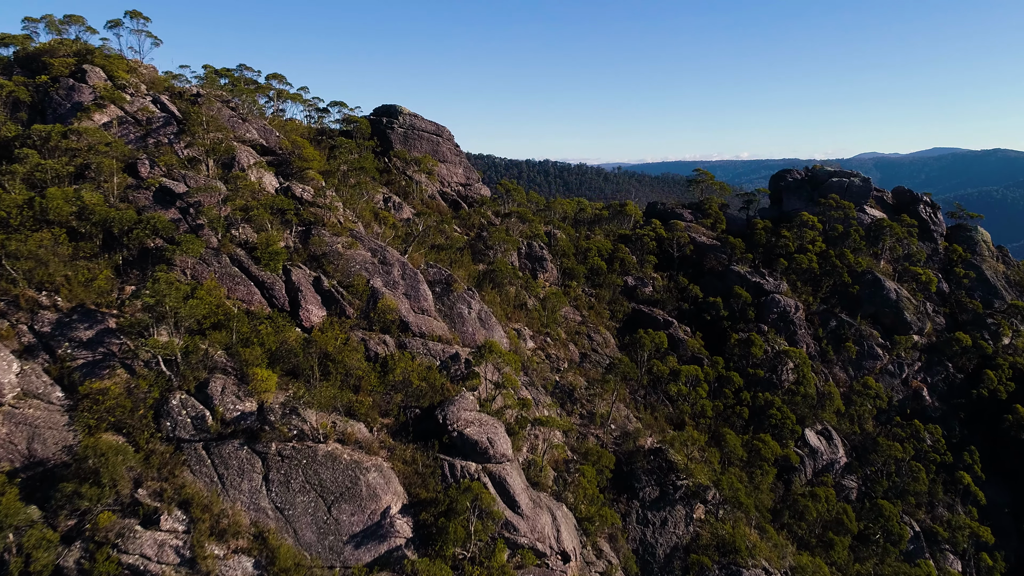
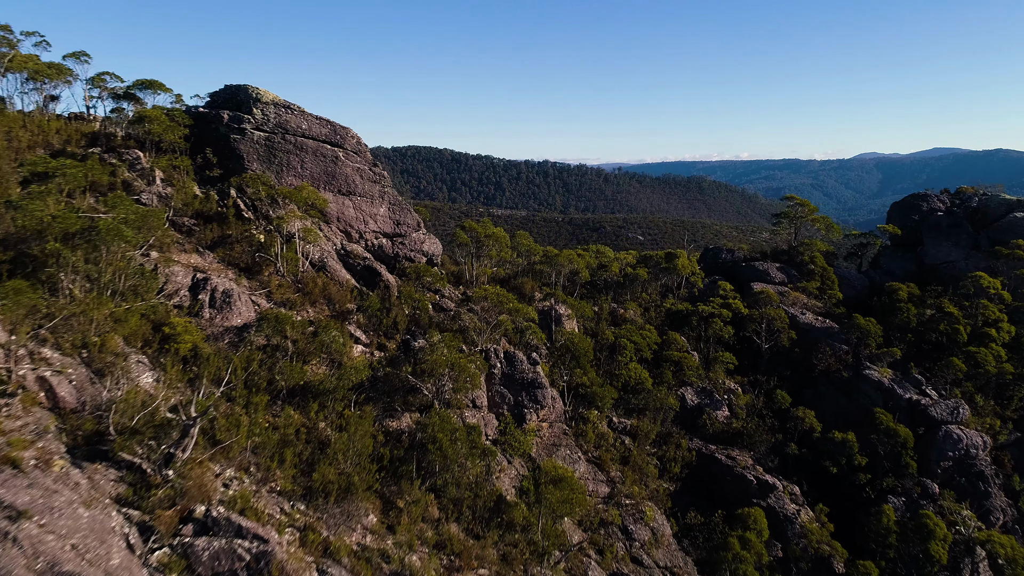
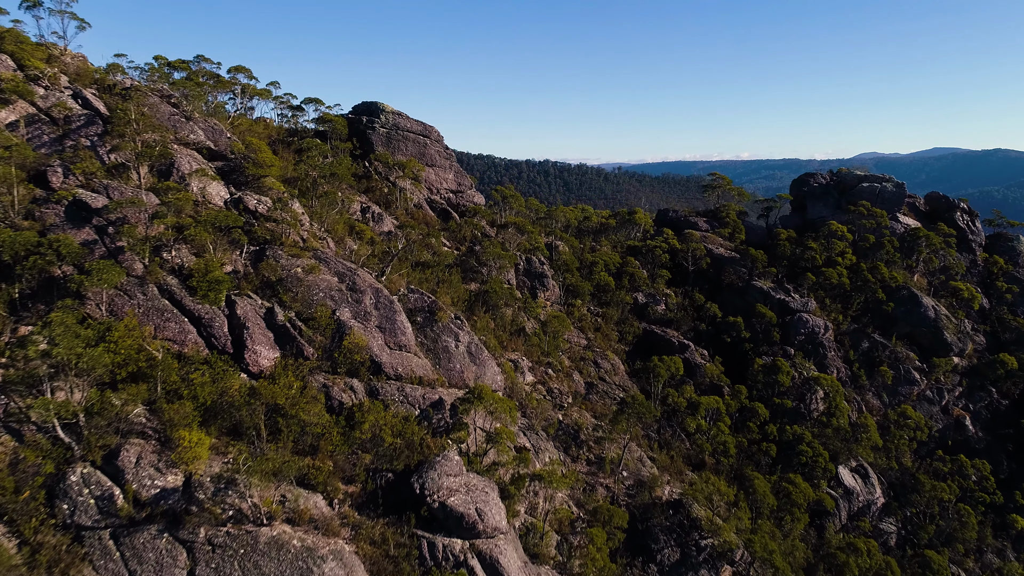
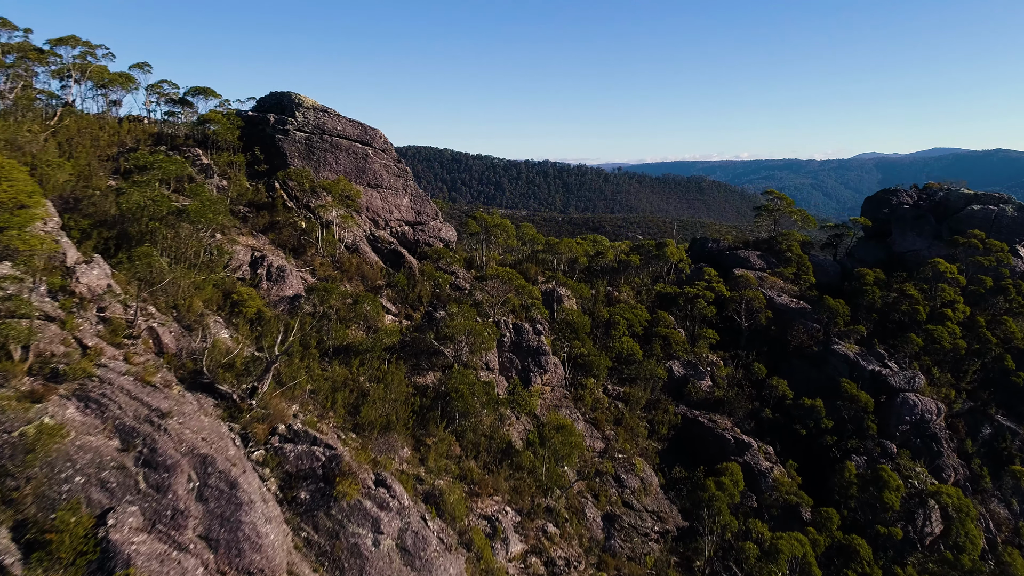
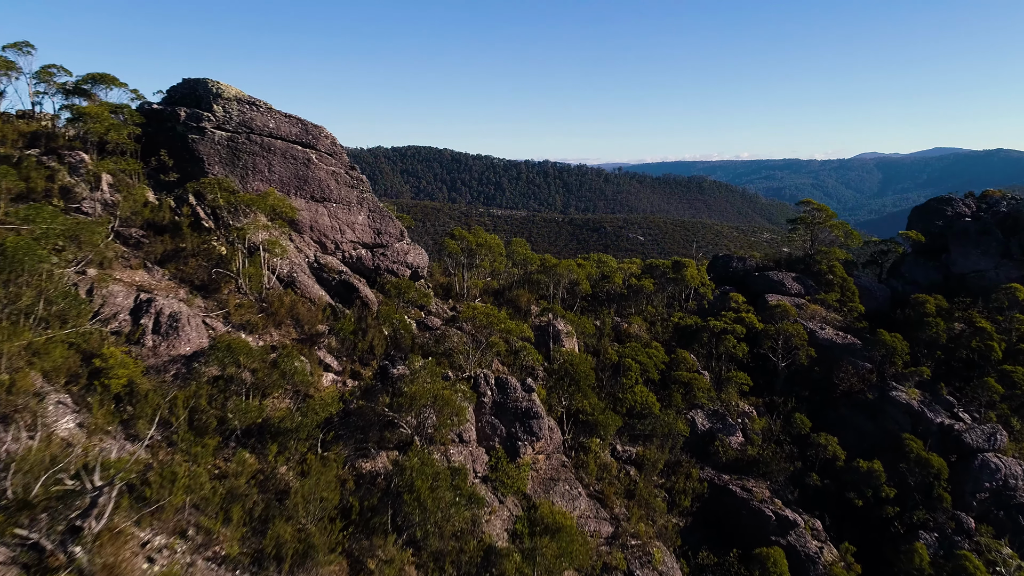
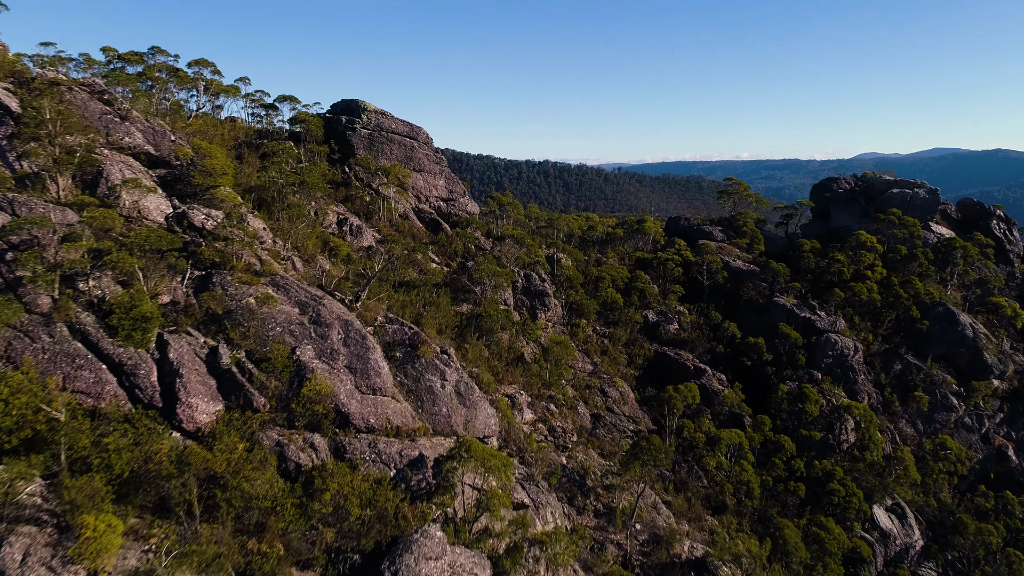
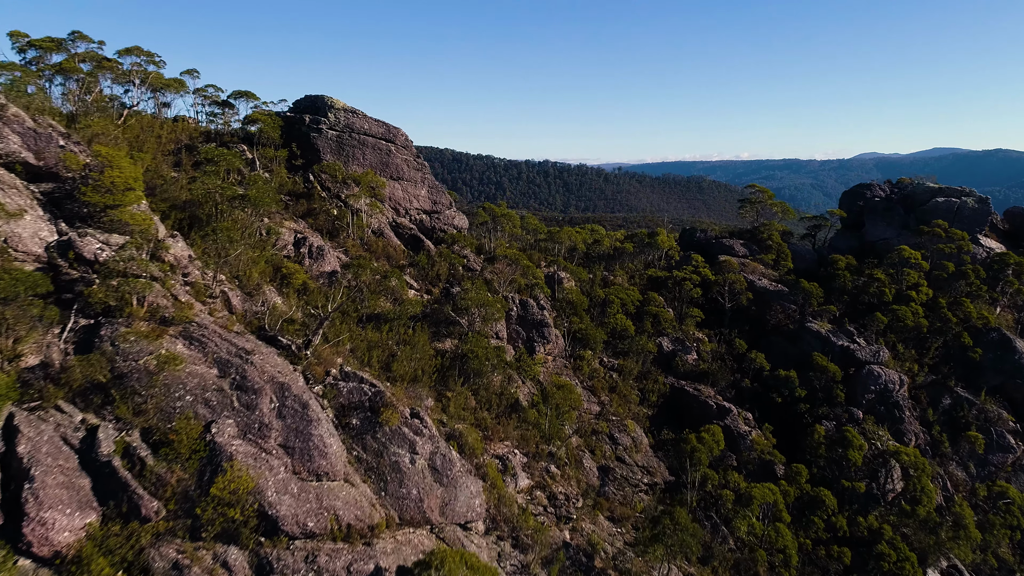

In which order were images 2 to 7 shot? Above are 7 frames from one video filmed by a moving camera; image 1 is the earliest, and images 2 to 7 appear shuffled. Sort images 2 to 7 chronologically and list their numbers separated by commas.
3, 6, 7, 4, 2, 5
